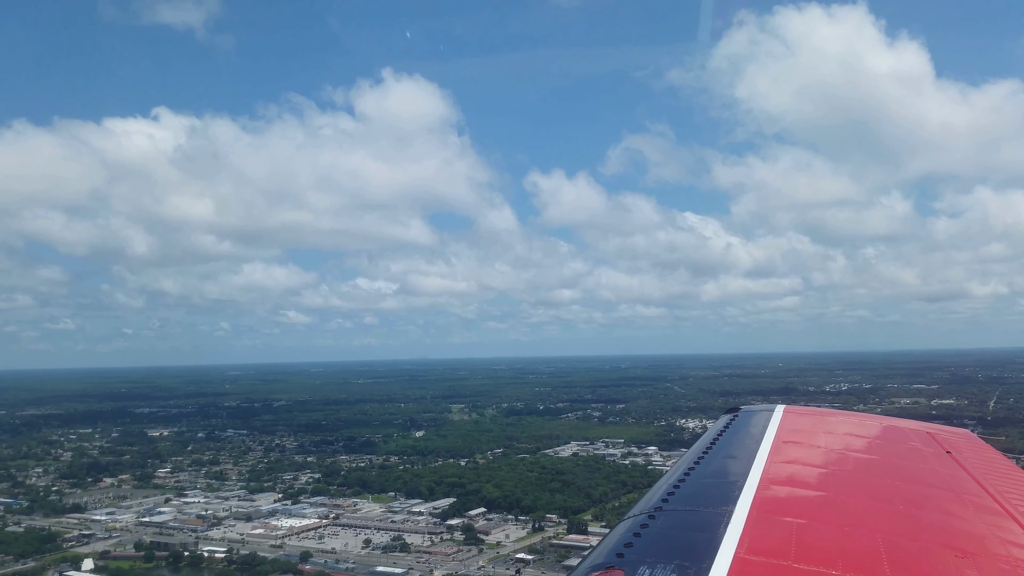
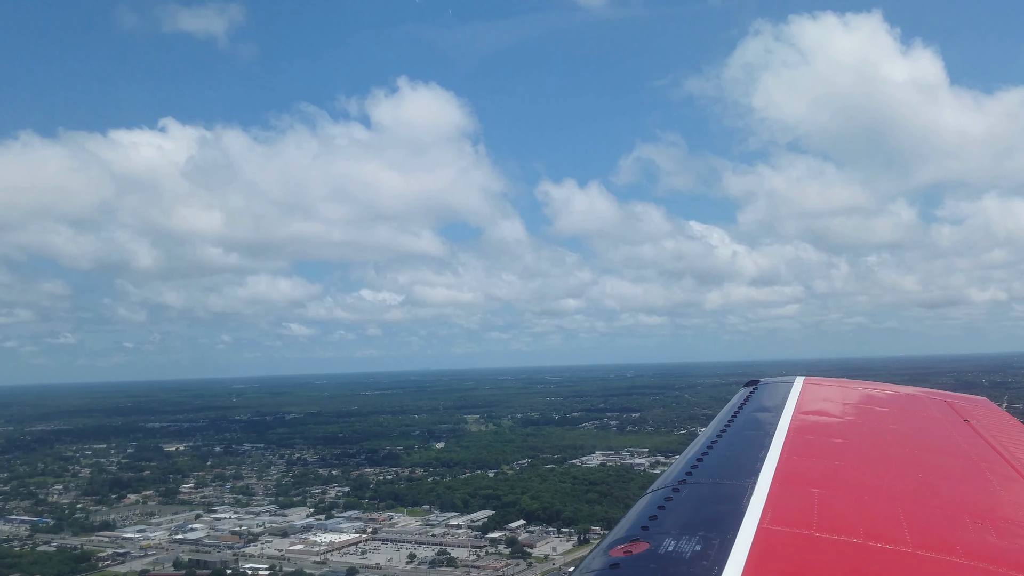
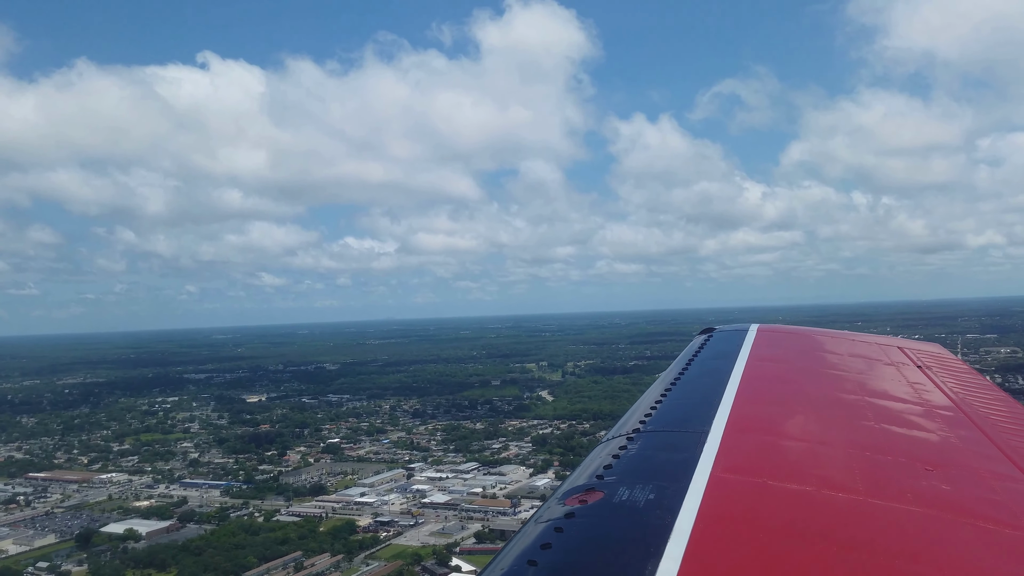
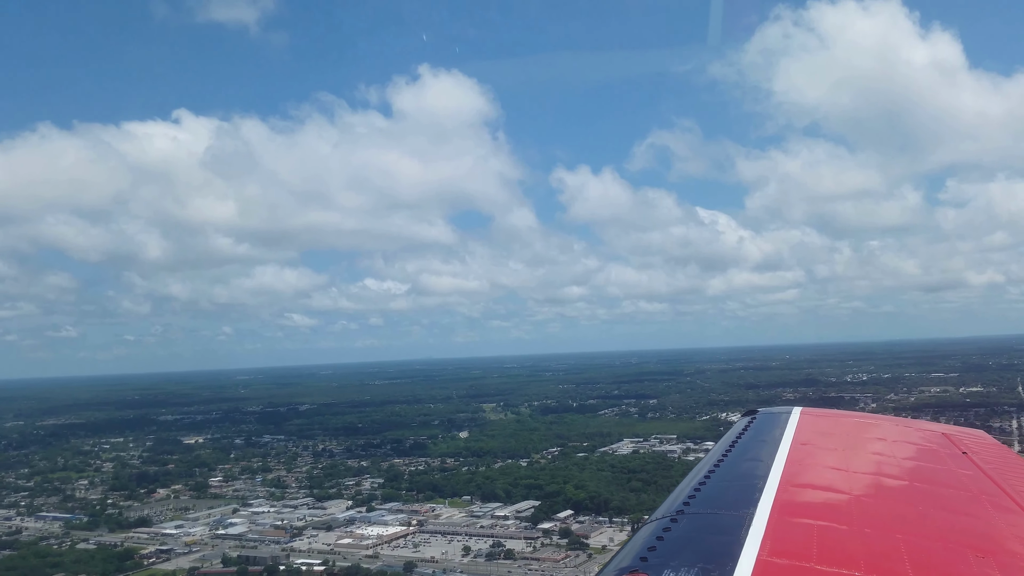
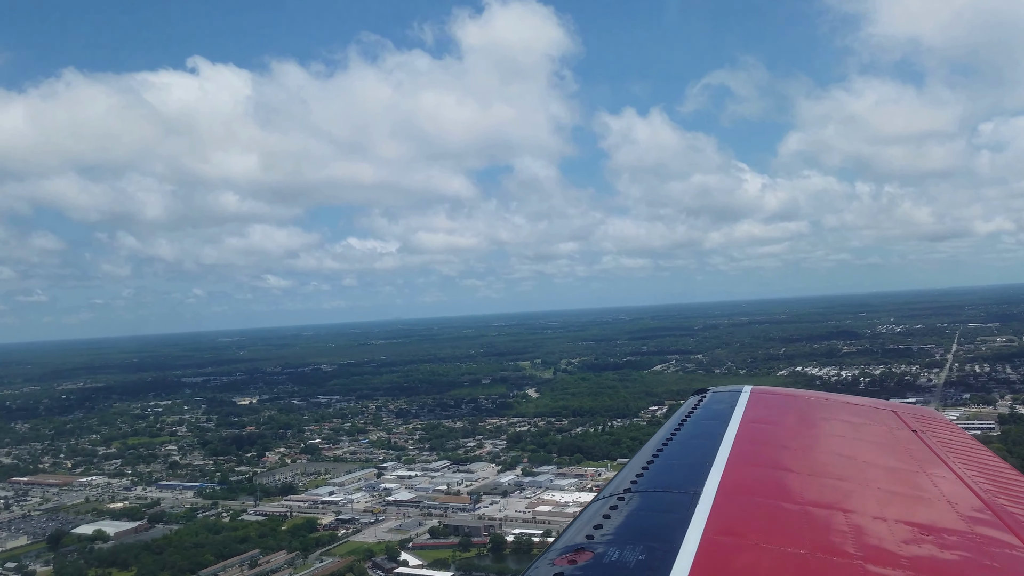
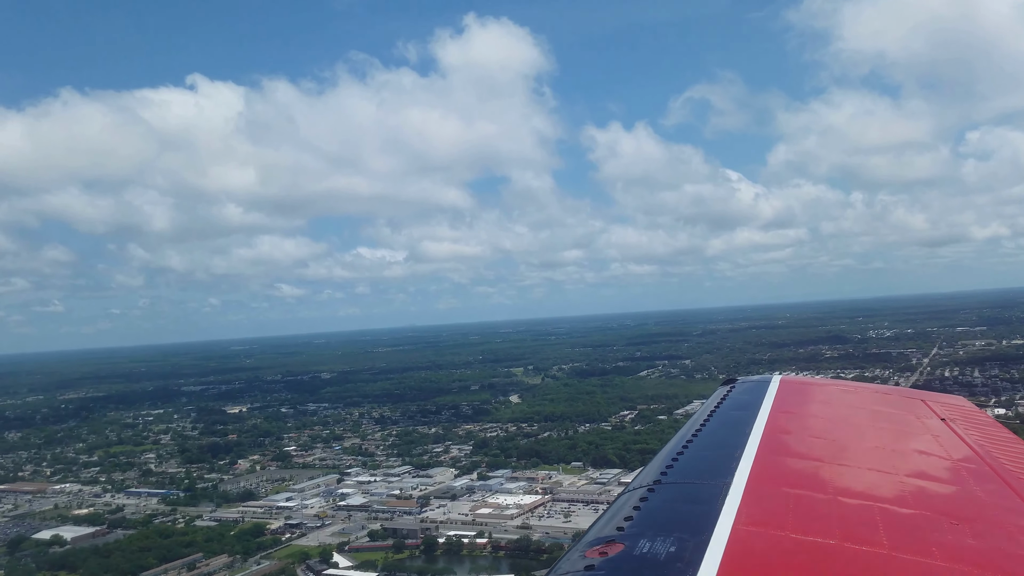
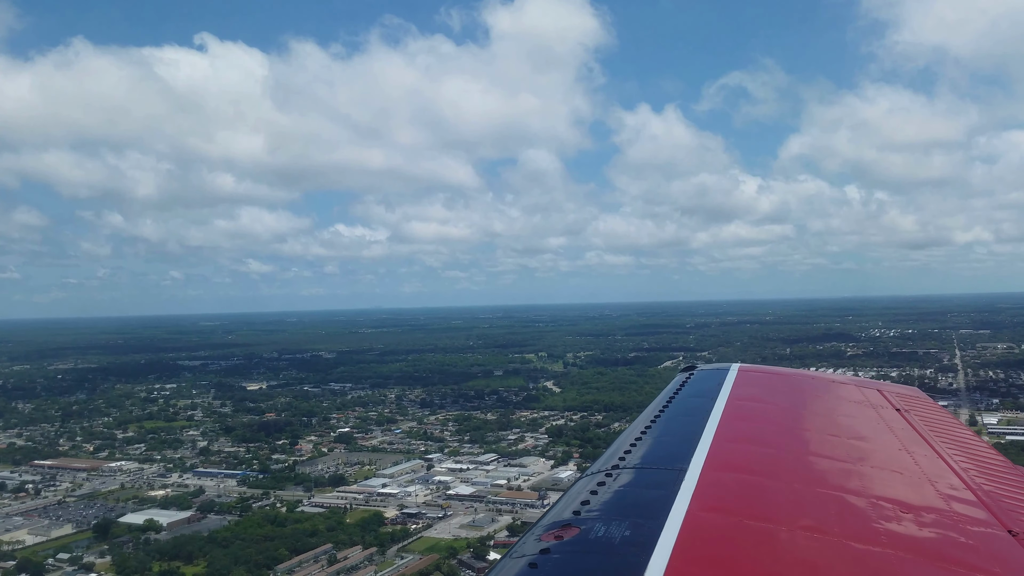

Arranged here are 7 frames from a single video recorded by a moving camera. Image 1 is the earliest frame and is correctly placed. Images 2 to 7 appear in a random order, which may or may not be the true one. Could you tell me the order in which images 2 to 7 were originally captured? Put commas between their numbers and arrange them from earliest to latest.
2, 4, 6, 5, 3, 7
